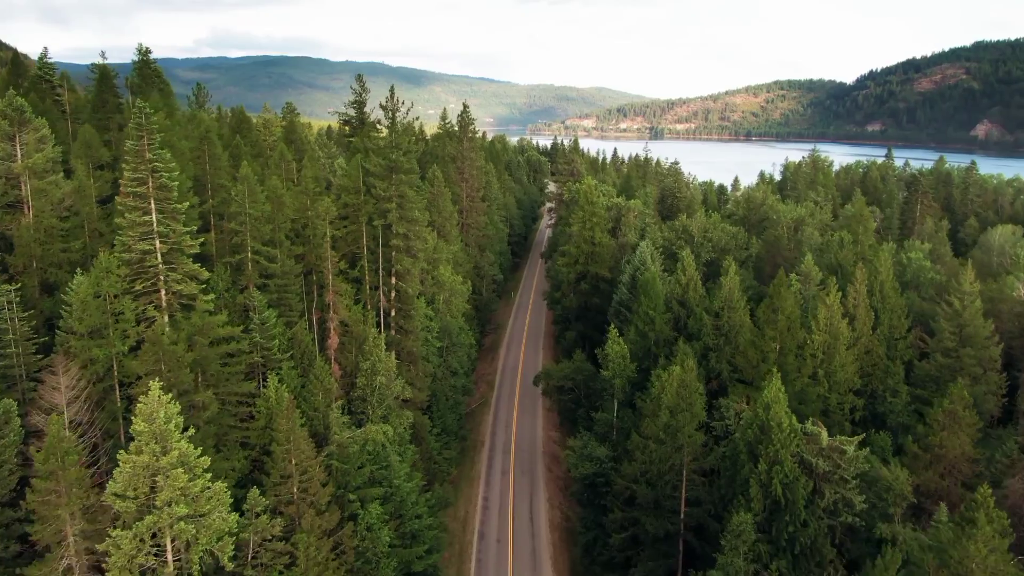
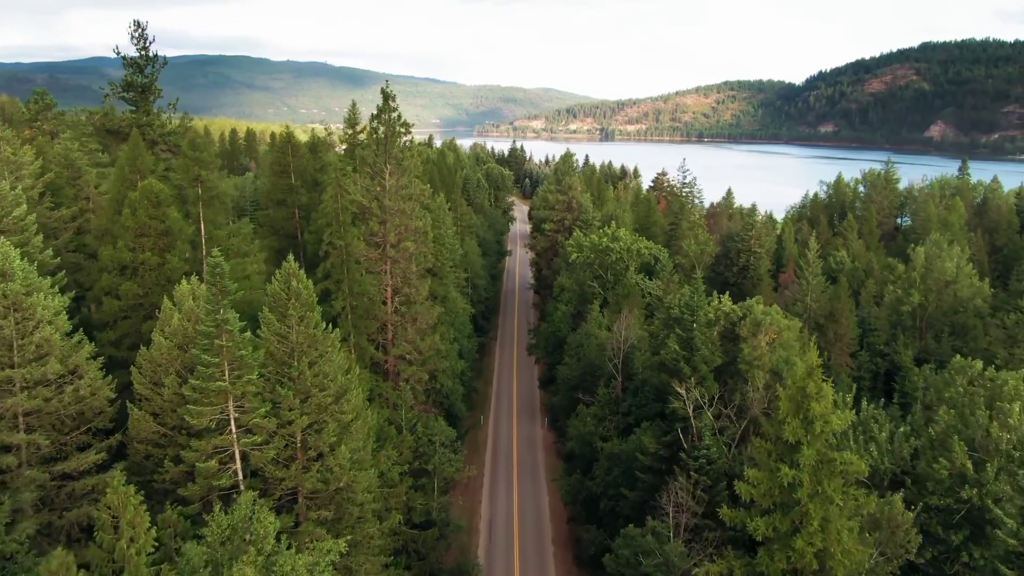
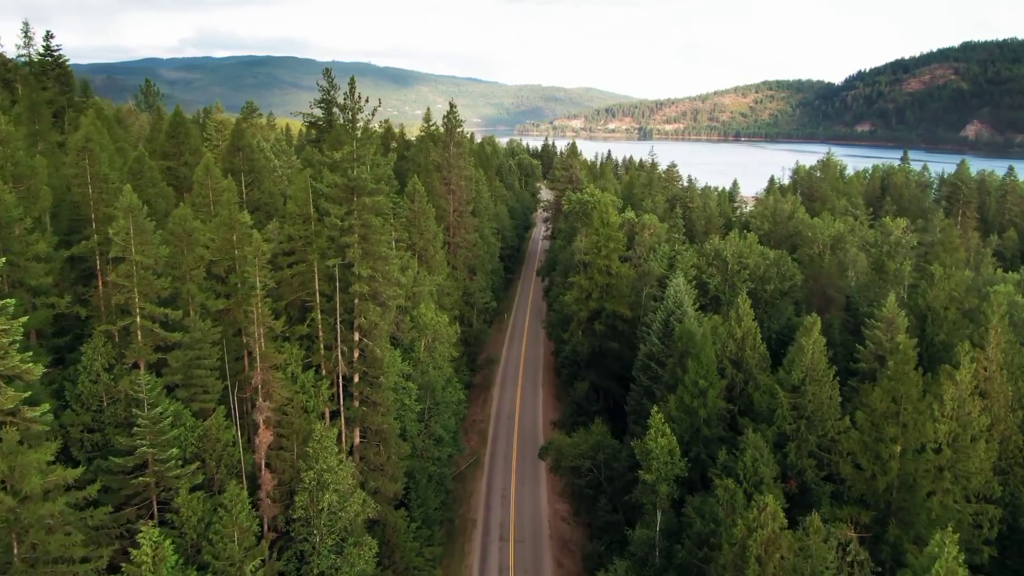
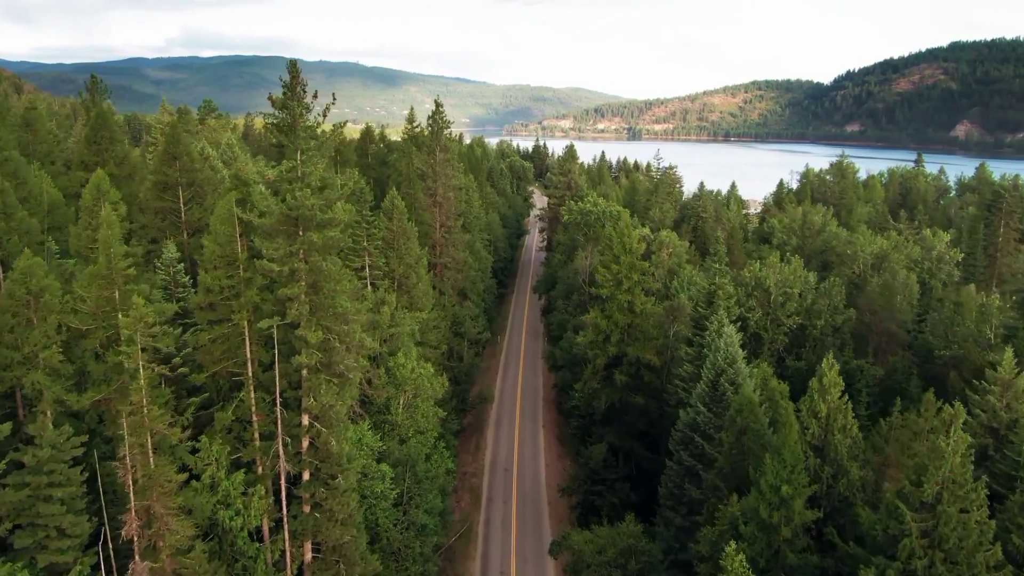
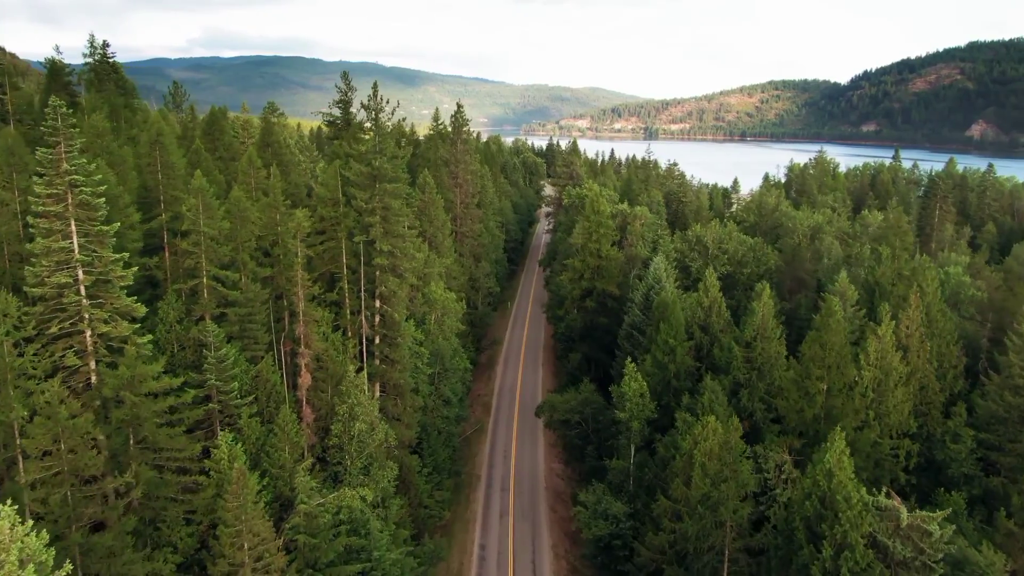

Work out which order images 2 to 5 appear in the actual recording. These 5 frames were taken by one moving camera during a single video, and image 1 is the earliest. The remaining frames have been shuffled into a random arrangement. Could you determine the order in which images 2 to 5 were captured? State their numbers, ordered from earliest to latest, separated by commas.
5, 3, 4, 2
